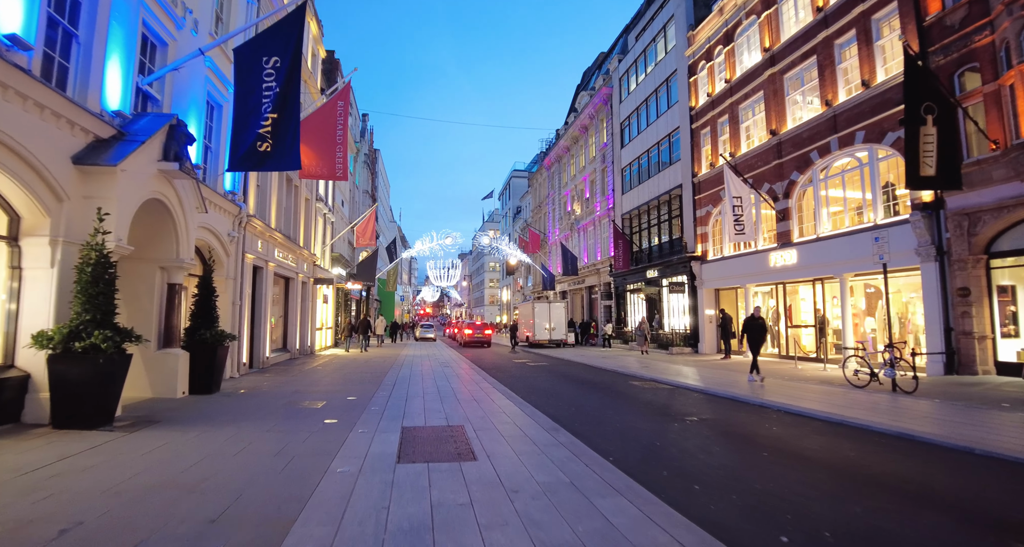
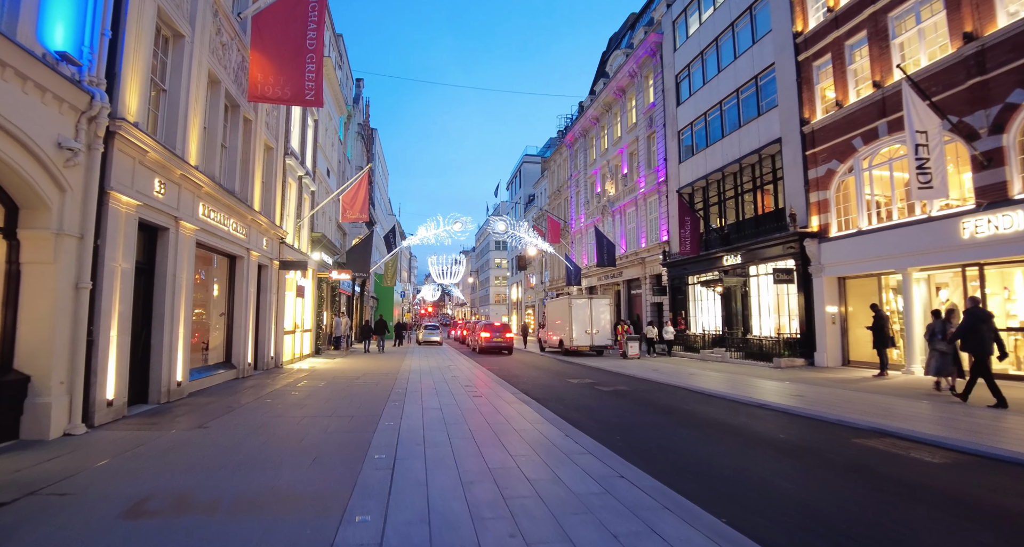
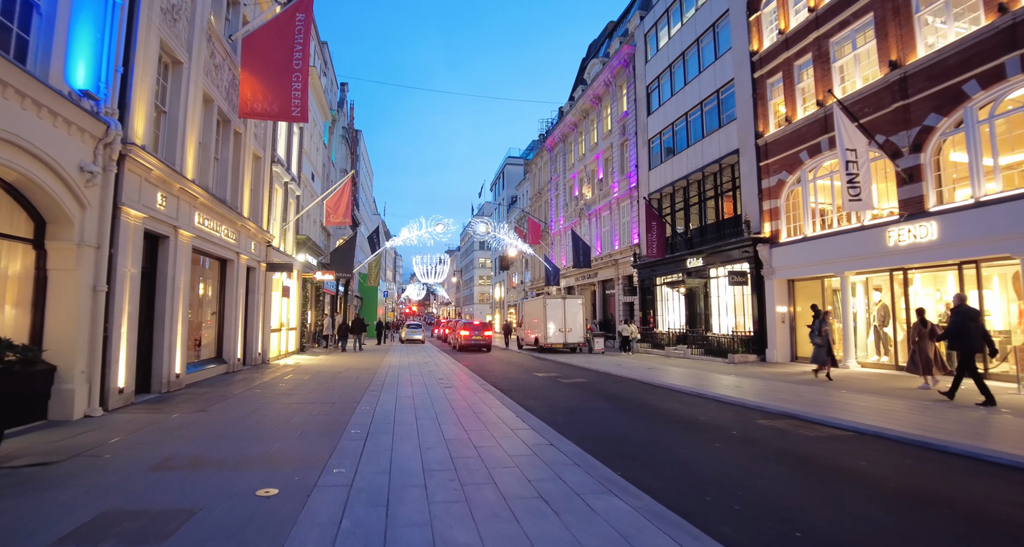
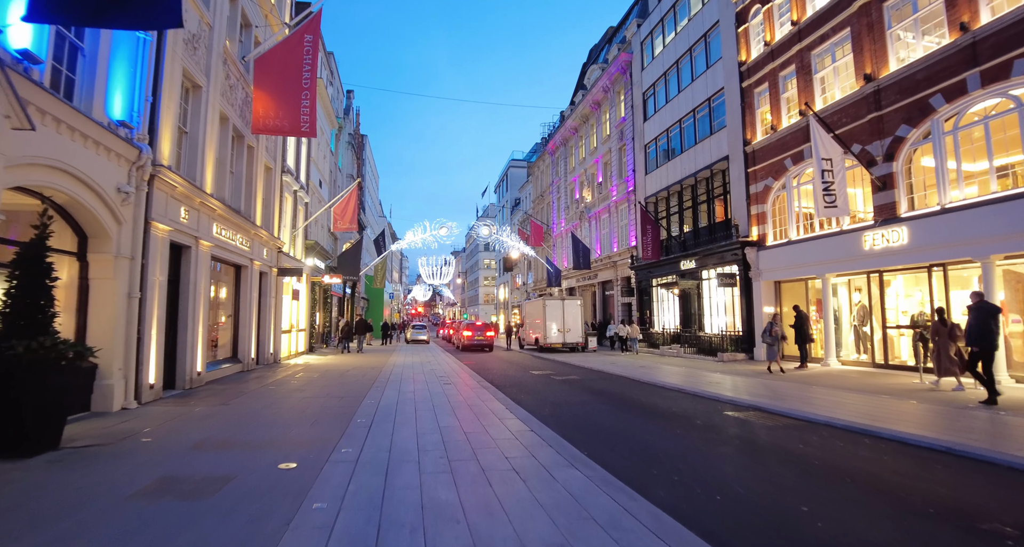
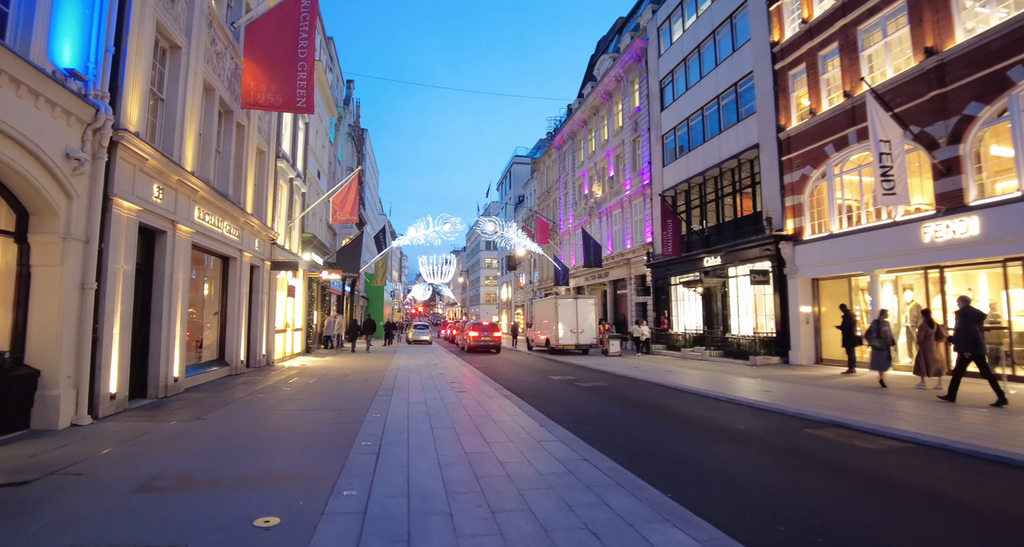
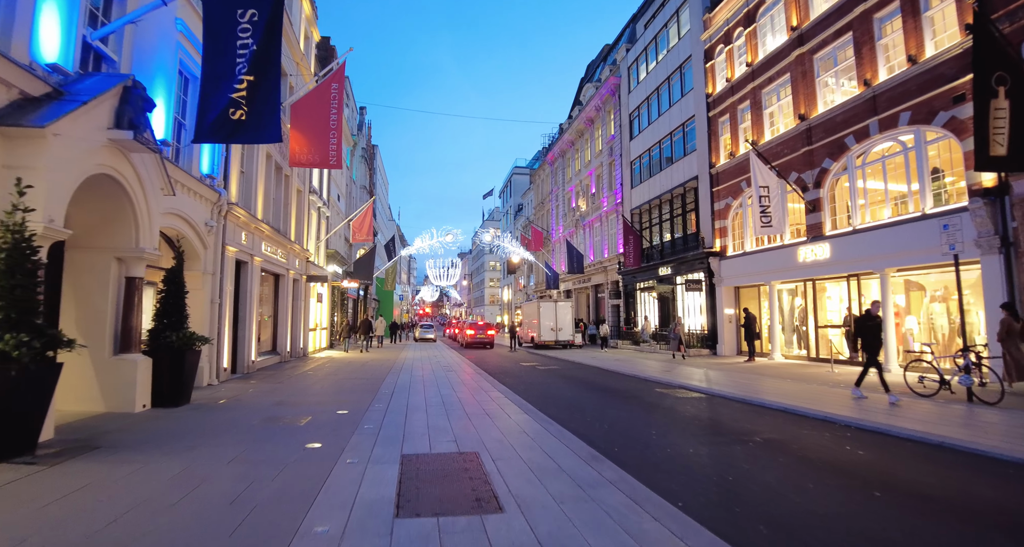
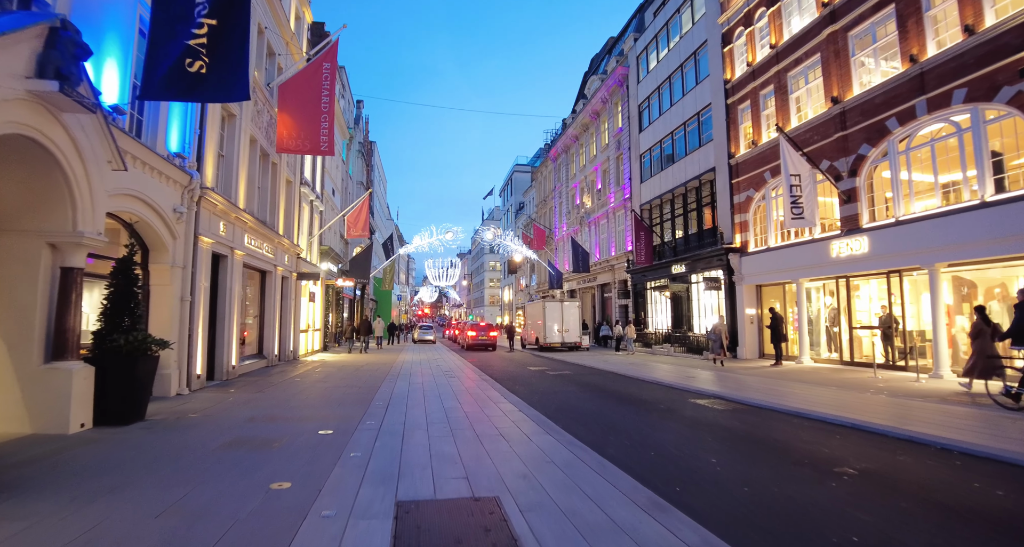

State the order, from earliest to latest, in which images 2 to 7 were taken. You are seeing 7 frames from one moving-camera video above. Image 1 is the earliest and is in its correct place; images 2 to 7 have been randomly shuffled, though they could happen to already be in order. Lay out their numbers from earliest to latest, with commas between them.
6, 7, 4, 3, 5, 2
